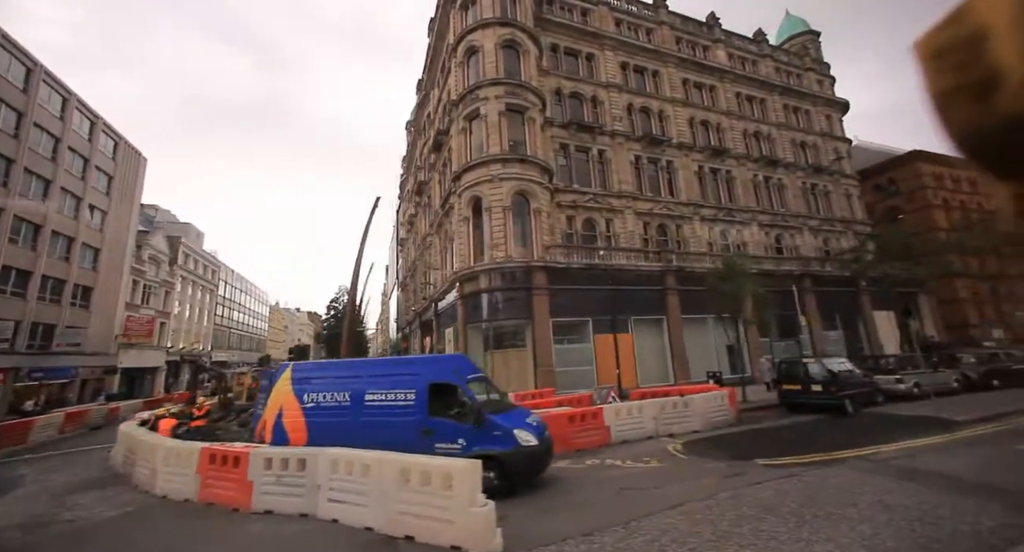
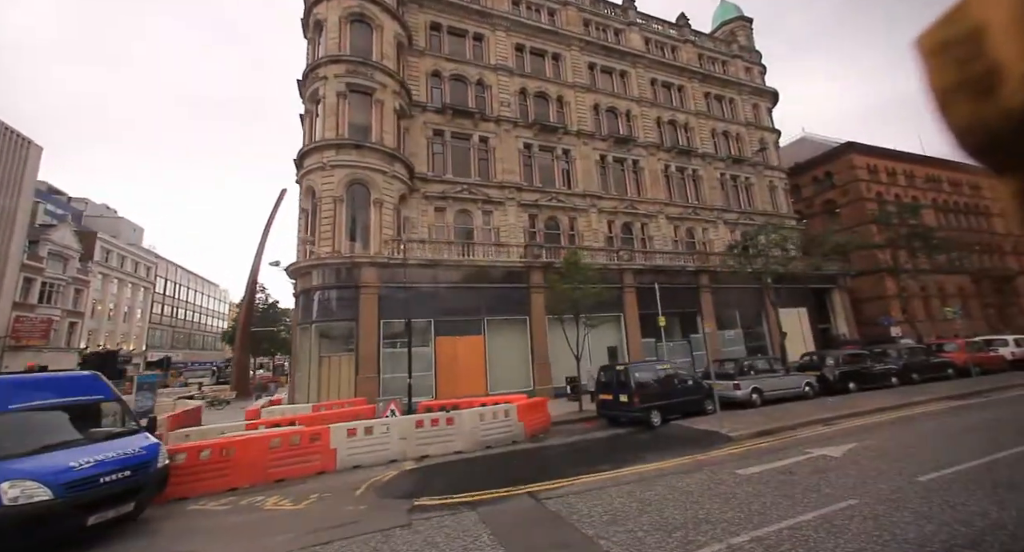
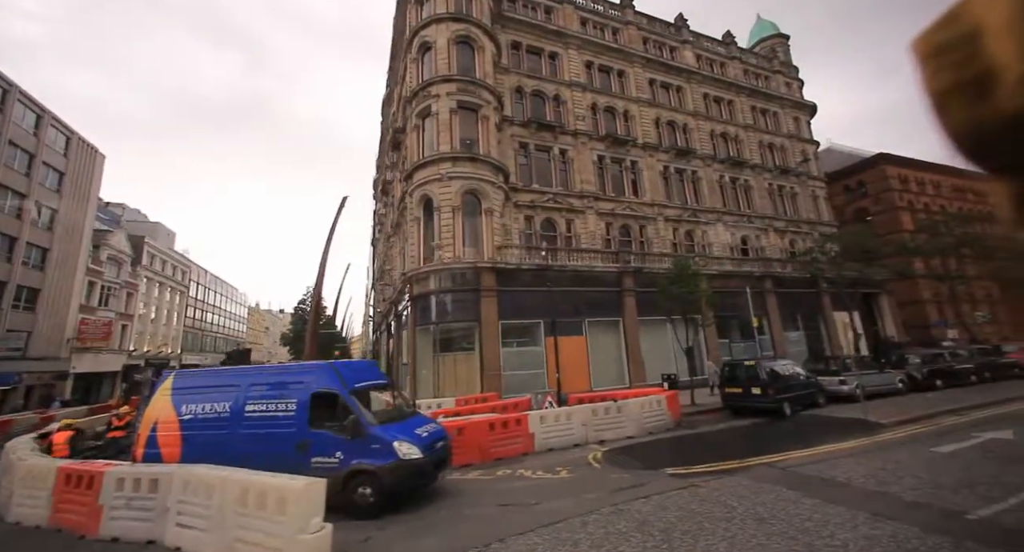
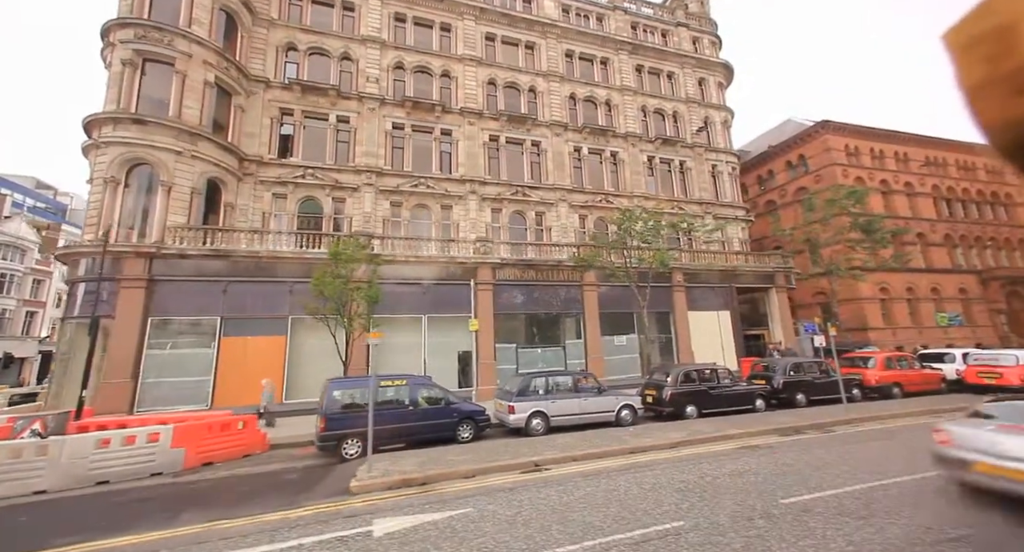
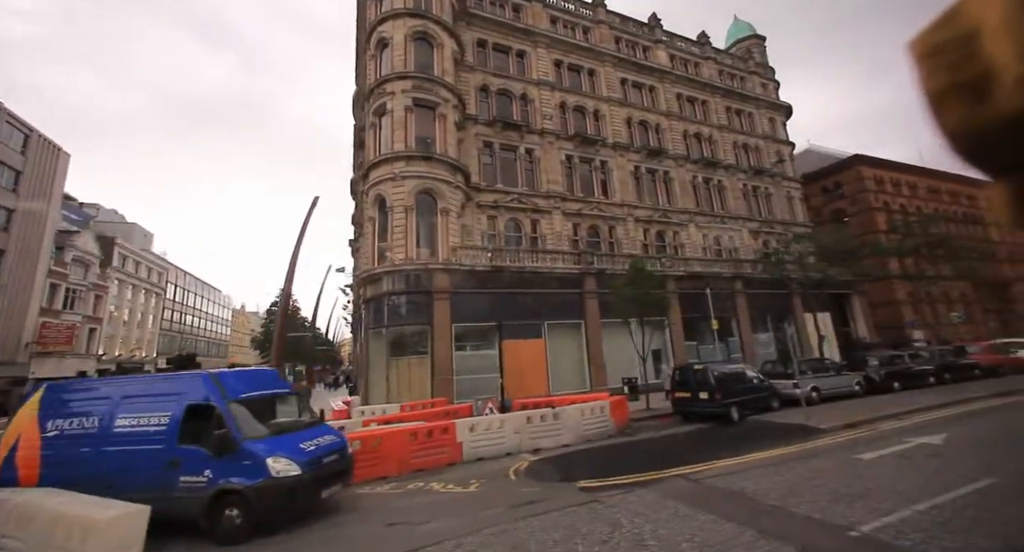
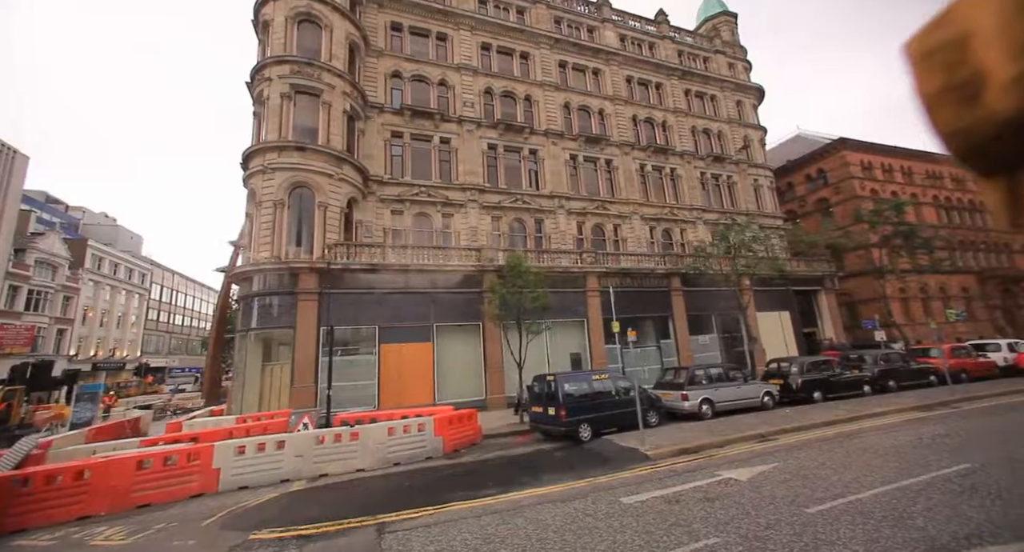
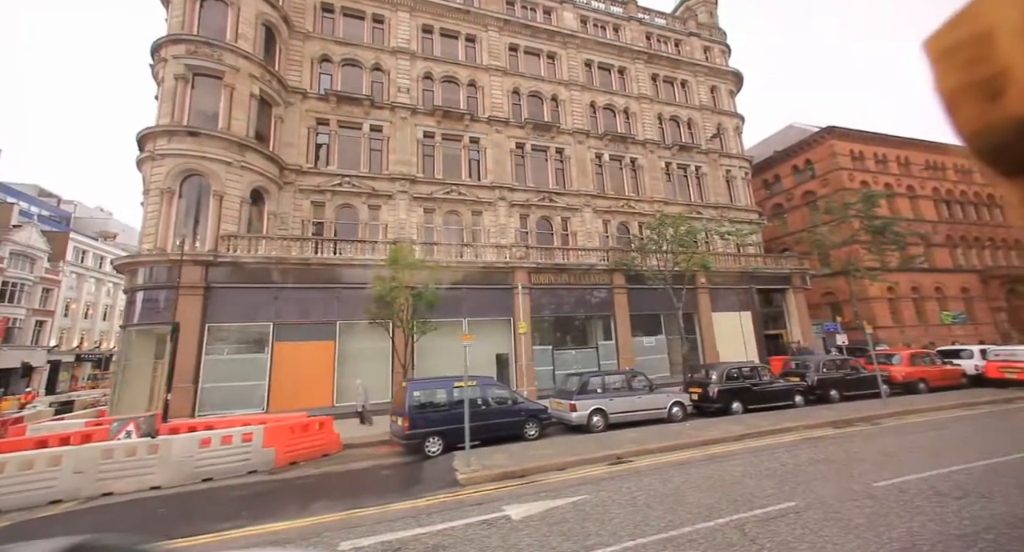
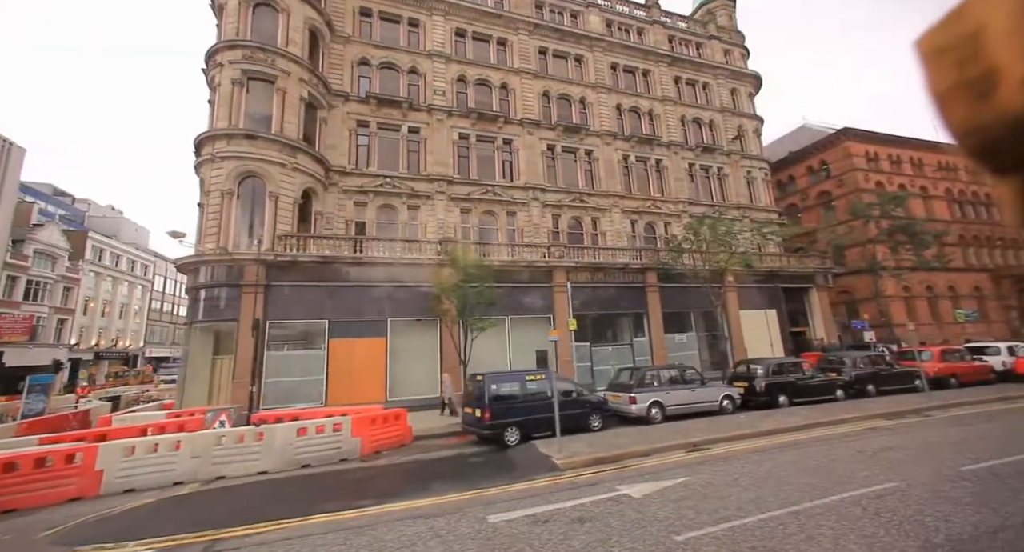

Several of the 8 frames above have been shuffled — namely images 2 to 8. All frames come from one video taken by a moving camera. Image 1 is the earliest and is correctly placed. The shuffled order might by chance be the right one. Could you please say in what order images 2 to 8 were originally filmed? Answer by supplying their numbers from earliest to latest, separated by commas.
3, 5, 2, 6, 8, 7, 4
